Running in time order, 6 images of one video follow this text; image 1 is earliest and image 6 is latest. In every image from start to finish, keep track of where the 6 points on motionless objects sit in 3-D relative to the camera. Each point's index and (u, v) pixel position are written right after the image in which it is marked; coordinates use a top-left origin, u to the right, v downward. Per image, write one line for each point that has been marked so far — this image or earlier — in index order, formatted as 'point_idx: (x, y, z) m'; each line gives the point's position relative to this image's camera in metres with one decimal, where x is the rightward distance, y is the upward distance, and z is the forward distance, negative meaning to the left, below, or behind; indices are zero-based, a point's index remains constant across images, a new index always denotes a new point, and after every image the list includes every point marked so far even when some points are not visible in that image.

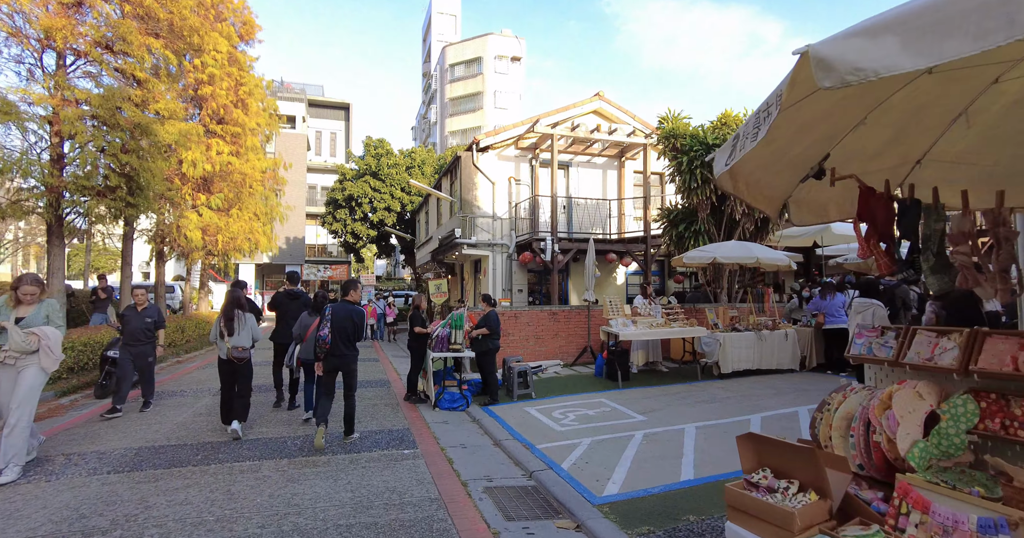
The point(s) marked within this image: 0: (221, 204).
0: (-9.0, +2.0, +14.6) m
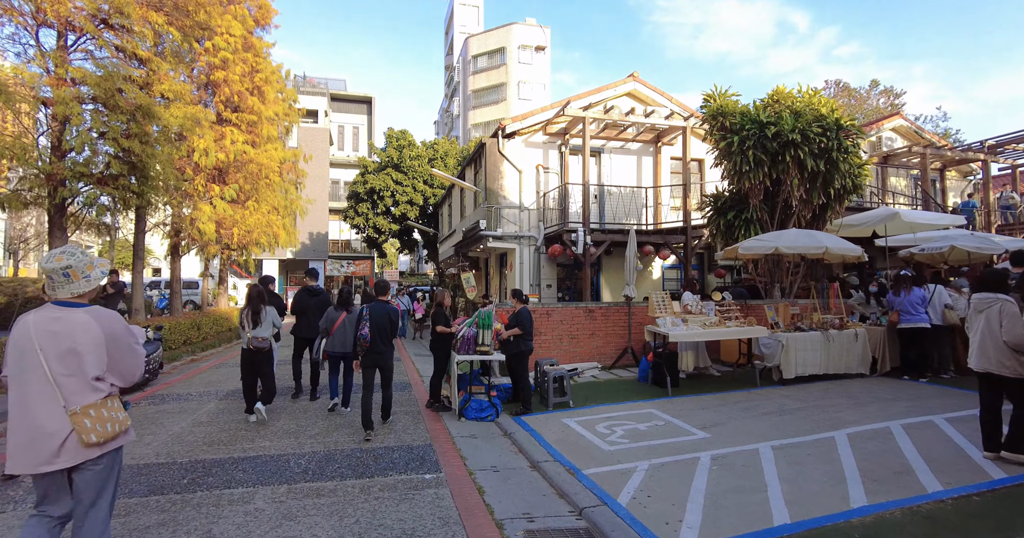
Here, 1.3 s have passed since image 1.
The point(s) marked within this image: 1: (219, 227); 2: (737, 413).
0: (-8.2, +2.2, +14.0) m
1: (-9.0, +1.3, +14.6) m
2: (+3.0, -1.9, +6.4) m
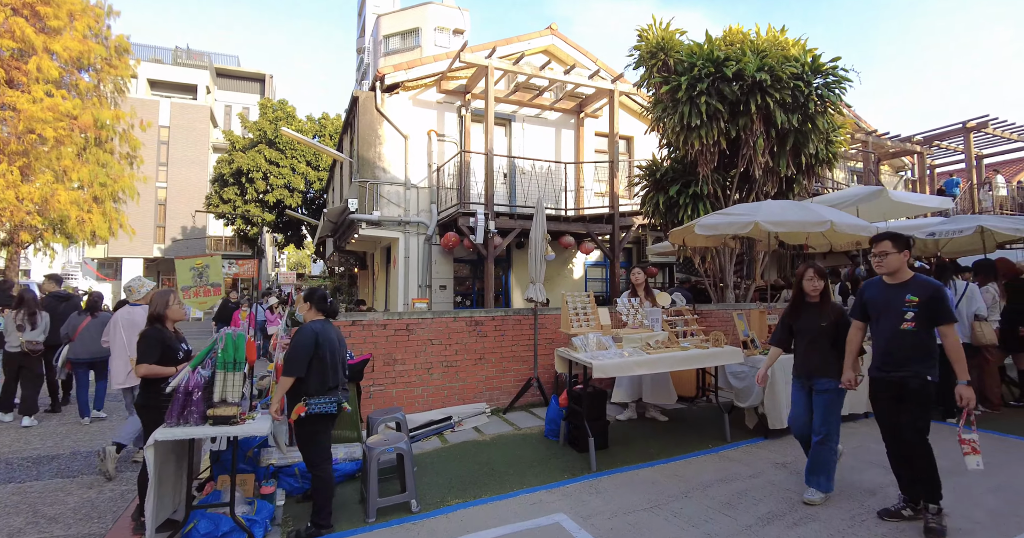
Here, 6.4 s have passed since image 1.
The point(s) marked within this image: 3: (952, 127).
0: (-10.7, +2.3, +9.4) m
1: (-11.5, +1.4, +9.8) m
2: (+1.4, -1.8, +3.3) m
3: (+12.0, +3.9, +13.1) m
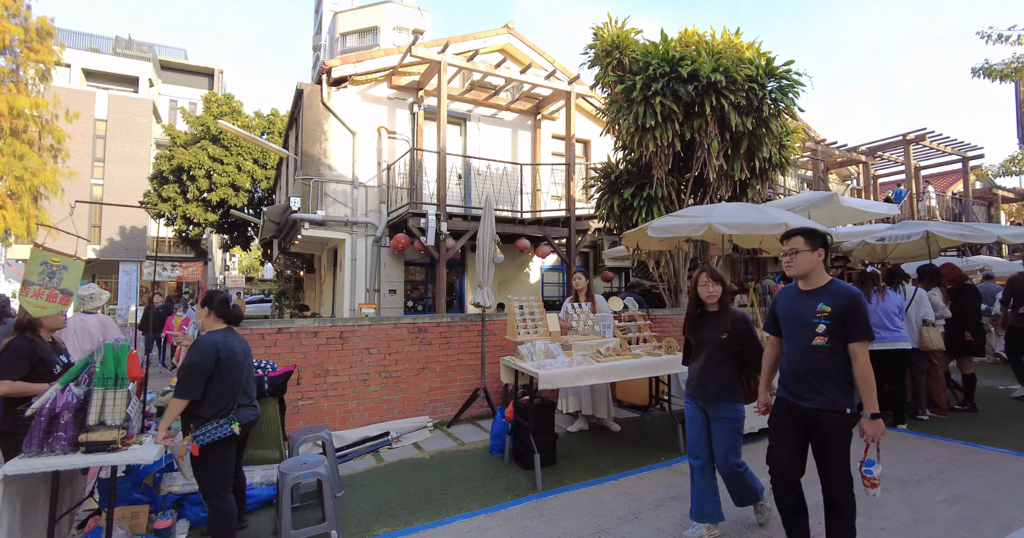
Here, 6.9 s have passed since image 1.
0: (-11.5, +2.3, +8.3) m
1: (-12.4, +1.4, +8.6) m
2: (+1.0, -1.8, +3.1) m
3: (+10.9, +3.7, +13.6) m
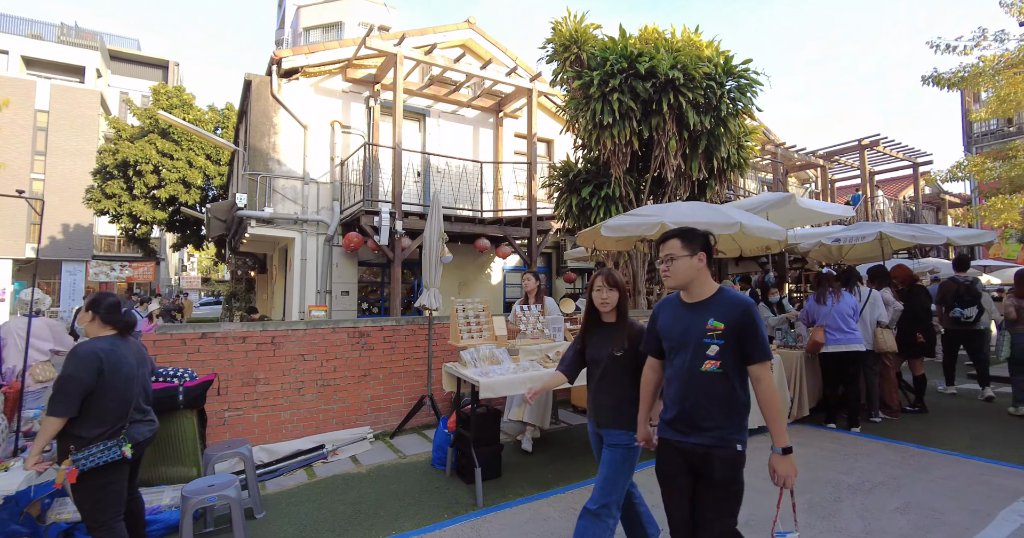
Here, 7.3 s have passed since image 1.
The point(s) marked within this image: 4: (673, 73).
0: (-12.2, +2.3, +7.3) m
1: (-13.1, +1.4, +7.6) m
2: (+0.5, -1.8, +2.8) m
3: (+9.8, +3.7, +13.9) m
4: (+2.2, +2.7, +6.6) m
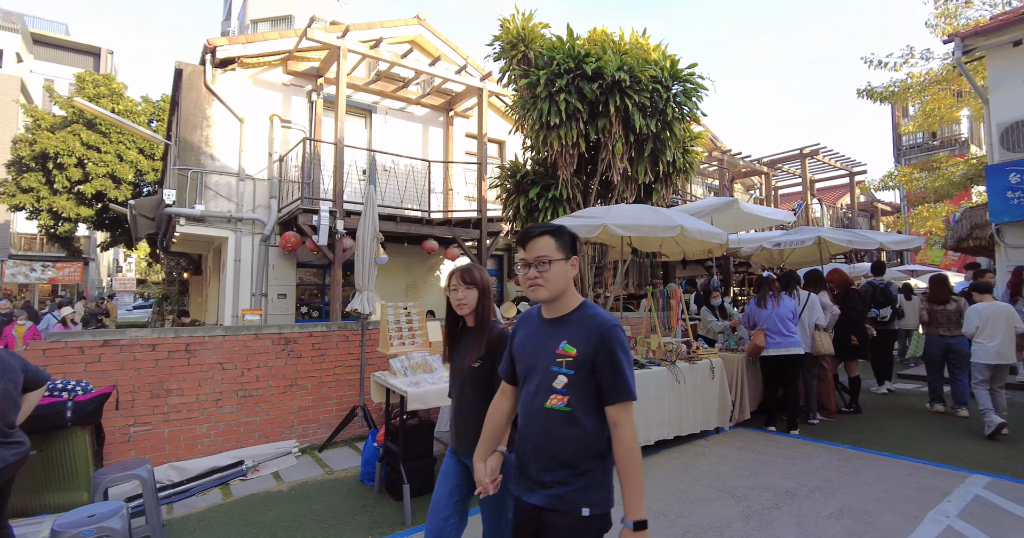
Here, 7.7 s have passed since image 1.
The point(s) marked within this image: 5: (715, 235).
0: (-13.0, +2.3, +6.1) m
1: (-13.9, +1.4, +6.3) m
2: (+0.1, -1.8, +2.6) m
3: (+8.5, +3.5, +14.5) m
4: (+1.5, +2.6, +6.5) m
5: (+2.2, +0.4, +5.2) m
